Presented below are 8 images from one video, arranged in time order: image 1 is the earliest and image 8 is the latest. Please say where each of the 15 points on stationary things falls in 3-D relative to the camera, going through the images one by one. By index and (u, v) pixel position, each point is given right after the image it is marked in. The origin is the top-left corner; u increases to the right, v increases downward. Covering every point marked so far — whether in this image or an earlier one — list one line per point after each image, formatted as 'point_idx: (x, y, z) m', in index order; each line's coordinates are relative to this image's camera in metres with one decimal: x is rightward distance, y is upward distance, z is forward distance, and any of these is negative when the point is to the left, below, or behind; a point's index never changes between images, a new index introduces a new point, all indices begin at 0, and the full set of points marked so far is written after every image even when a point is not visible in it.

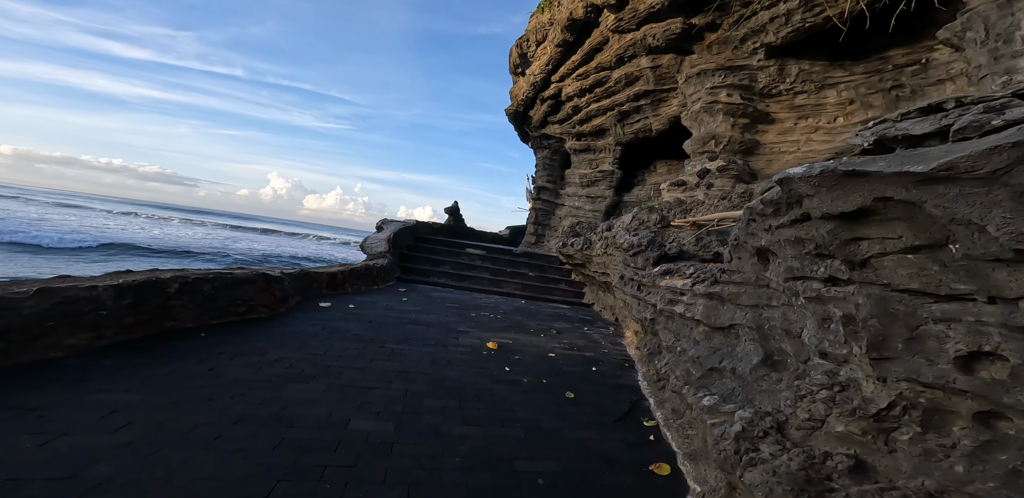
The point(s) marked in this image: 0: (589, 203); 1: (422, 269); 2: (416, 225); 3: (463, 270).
0: (+2.9, +1.8, +15.5) m
1: (-2.5, -0.6, +11.4) m
2: (-3.3, +0.7, +13.8) m
3: (-1.5, -0.7, +12.1) m
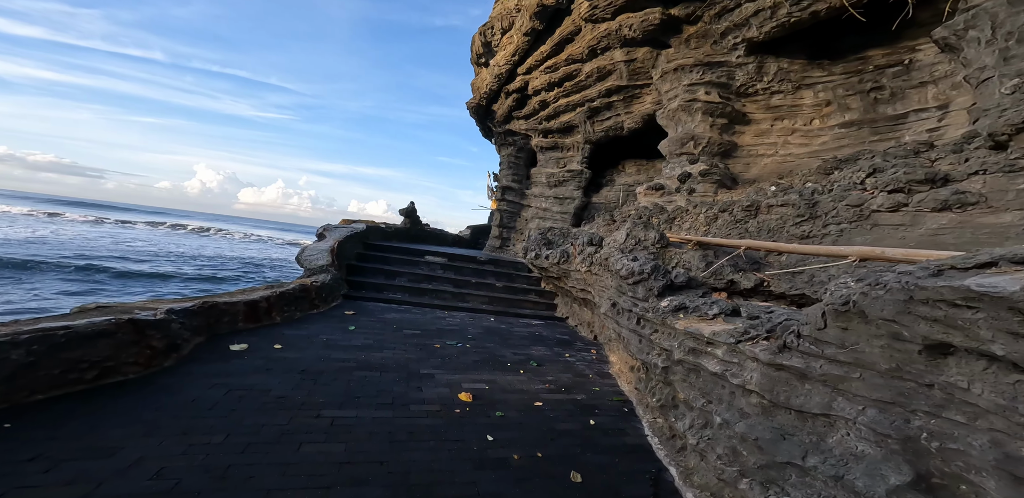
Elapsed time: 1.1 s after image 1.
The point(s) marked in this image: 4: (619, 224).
0: (+1.6, +1.6, +14.6) m
1: (-3.3, -0.8, +9.9) m
2: (-4.4, +0.5, +12.3) m
3: (-2.4, -0.9, +10.8) m
4: (+2.3, +0.4, +9.2) m
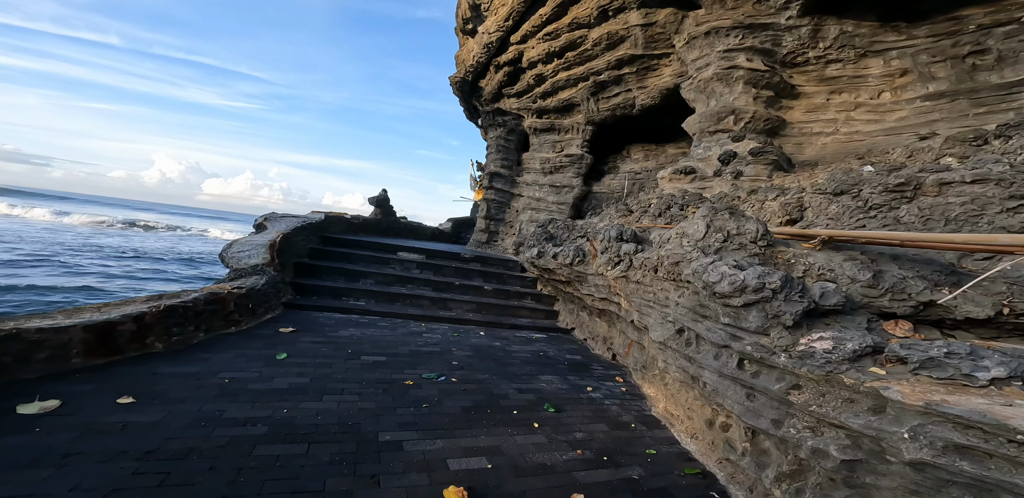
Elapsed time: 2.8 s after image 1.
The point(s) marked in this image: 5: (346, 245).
0: (+1.2, +1.7, +12.7) m
1: (-3.4, -0.7, +7.8) m
2: (-4.6, +0.6, +10.1) m
3: (-2.6, -0.8, +8.7) m
4: (+2.2, +0.5, +7.4) m
5: (-4.0, +0.1, +10.0) m
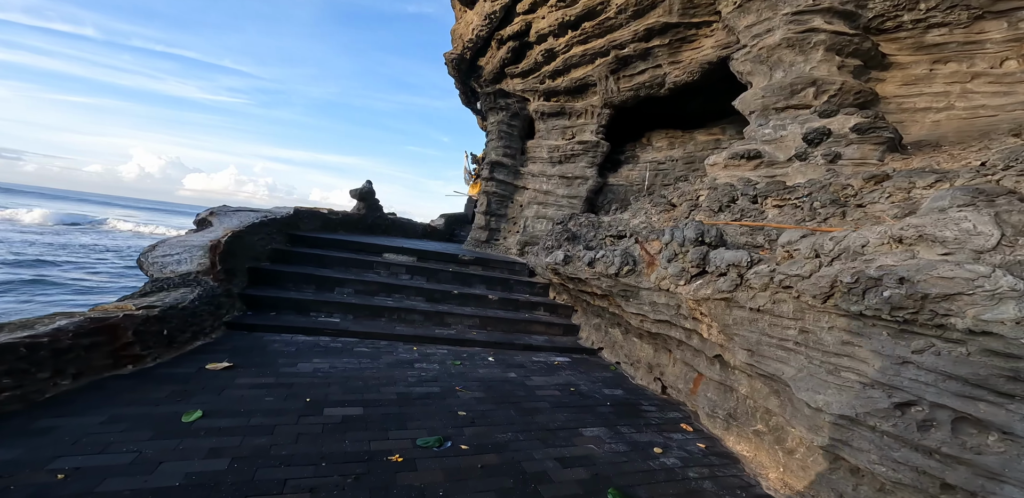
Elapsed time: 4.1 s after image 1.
0: (+1.4, +1.7, +11.1) m
1: (-3.2, -0.7, +6.1) m
2: (-4.4, +0.7, +8.3) m
3: (-2.4, -0.8, +7.0) m
4: (+2.5, +0.4, +5.8) m
5: (-3.8, +0.1, +8.2) m
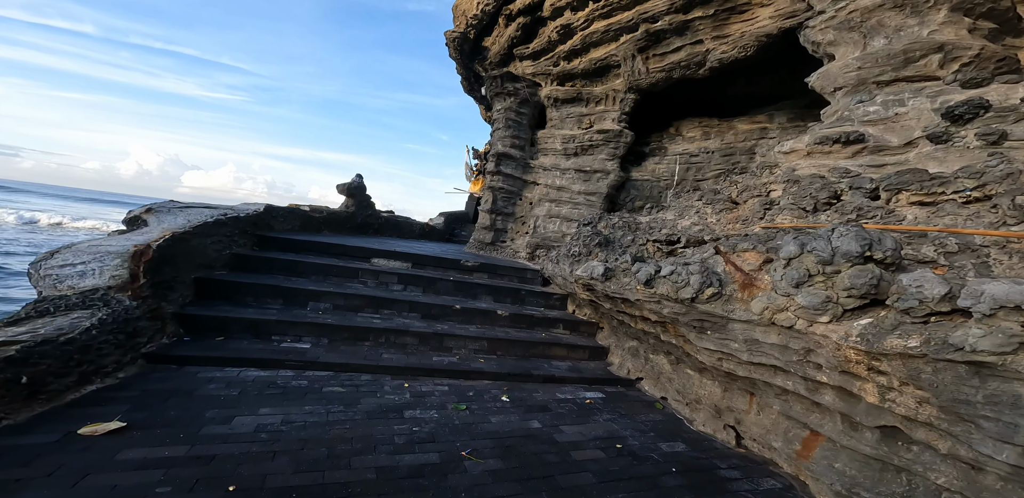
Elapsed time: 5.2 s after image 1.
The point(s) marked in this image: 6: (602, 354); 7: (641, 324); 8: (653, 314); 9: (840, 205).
0: (+1.6, +1.6, +9.8) m
1: (-3.0, -0.8, +4.7) m
2: (-4.2, +0.6, +6.9) m
3: (-2.2, -0.9, +5.7) m
4: (+2.7, +0.3, +4.5) m
5: (-3.6, 0.0, +6.9) m
6: (+1.4, -1.6, +6.2) m
7: (+1.5, -0.9, +4.8) m
8: (+1.5, -0.7, +4.3) m
9: (+3.0, +0.4, +3.8) m
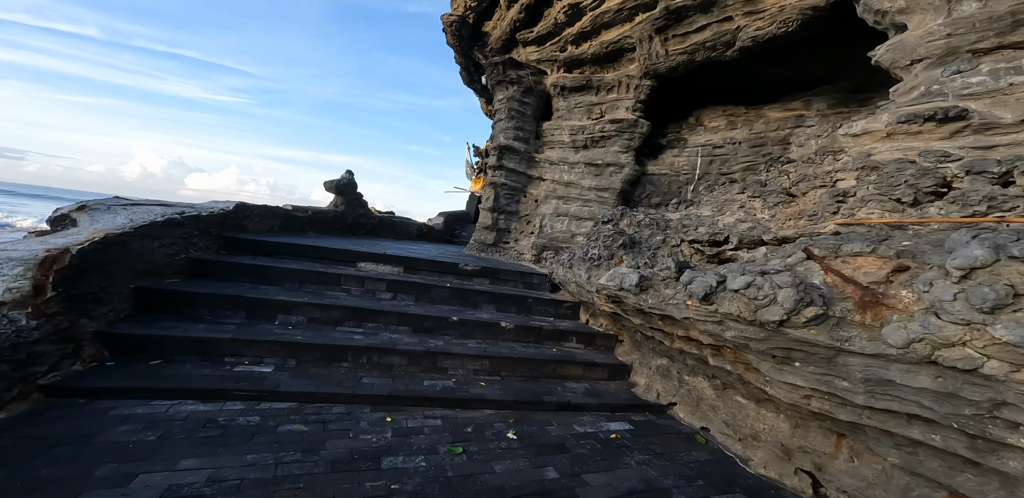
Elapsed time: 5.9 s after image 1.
0: (+1.7, +1.5, +8.9) m
1: (-2.9, -0.8, +3.9) m
2: (-4.1, +0.6, +6.1) m
3: (-2.1, -0.9, +4.8) m
4: (+2.8, +0.3, +3.6) m
5: (-3.5, 0.0, +6.0) m
6: (+1.4, -1.6, +5.3) m
7: (+1.6, -0.9, +3.9) m
8: (+1.5, -0.7, +3.4) m
9: (+3.1, +0.4, +2.9) m
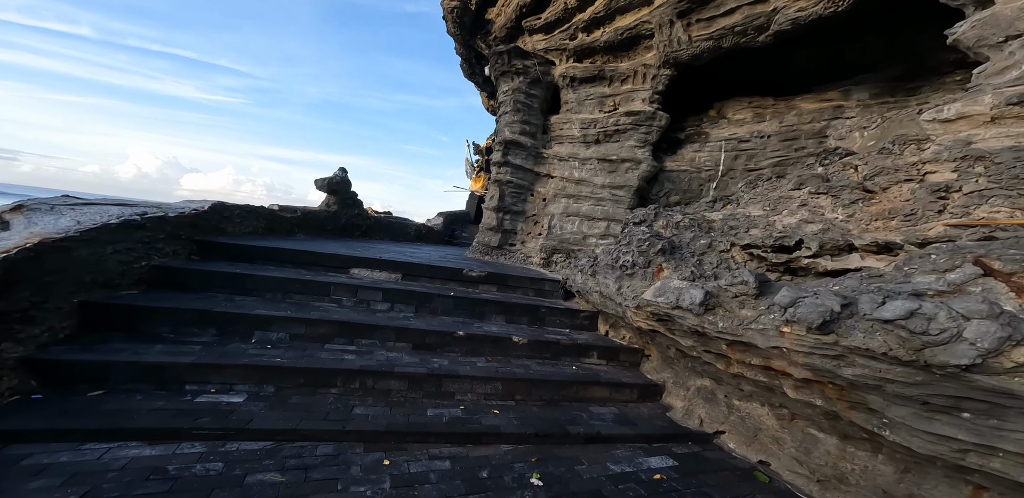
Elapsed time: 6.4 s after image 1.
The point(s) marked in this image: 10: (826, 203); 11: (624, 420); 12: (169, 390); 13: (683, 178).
0: (+1.8, +1.5, +8.3) m
1: (-2.7, -0.9, +3.2) m
2: (-3.9, +0.5, +5.4) m
3: (-1.9, -1.0, +4.1) m
4: (+3.0, +0.2, +3.0) m
5: (-3.4, -0.1, +5.3) m
6: (+1.6, -1.7, +4.7) m
7: (+1.7, -0.9, +3.2) m
8: (+1.7, -0.7, +2.7) m
9: (+3.3, +0.3, +2.3) m
10: (+2.8, +0.4, +3.7) m
11: (+1.1, -1.7, +4.1) m
12: (-2.6, -1.1, +3.2) m
13: (+3.2, +1.3, +7.8) m
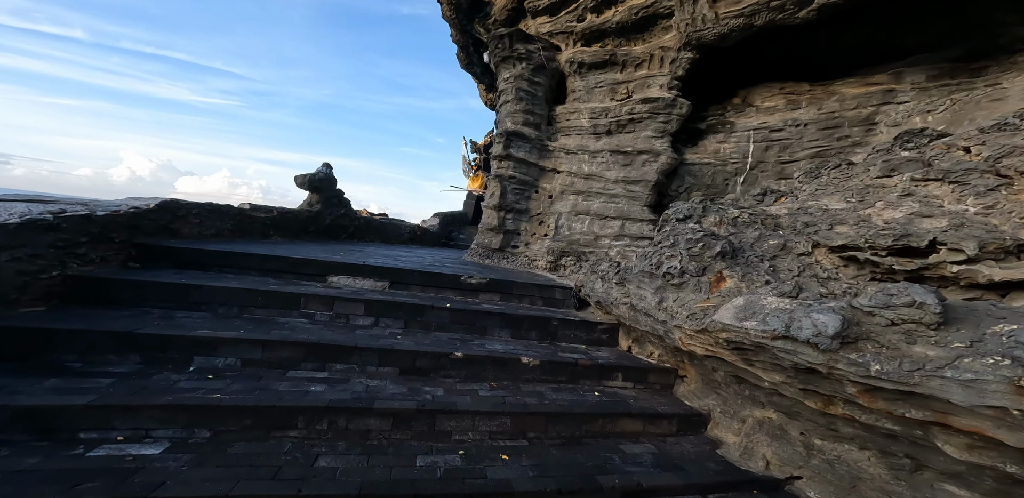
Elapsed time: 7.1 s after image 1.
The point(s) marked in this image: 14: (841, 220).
0: (+1.9, +1.4, +7.4) m
1: (-2.6, -0.9, +2.3) m
2: (-3.8, +0.5, +4.5) m
3: (-1.8, -1.0, +3.2) m
4: (+3.1, +0.2, +2.1) m
5: (-3.3, -0.1, +4.4) m
6: (+1.7, -1.7, +3.8) m
7: (+1.8, -1.0, +2.4) m
8: (+1.8, -0.8, +1.9) m
9: (+3.4, +0.3, +1.4) m
10: (+2.9, +0.4, +2.9) m
11: (+1.2, -1.8, +3.3) m
12: (-2.5, -1.1, +2.3) m
13: (+3.3, +1.3, +7.0) m
14: (+2.5, +0.3, +3.3) m
